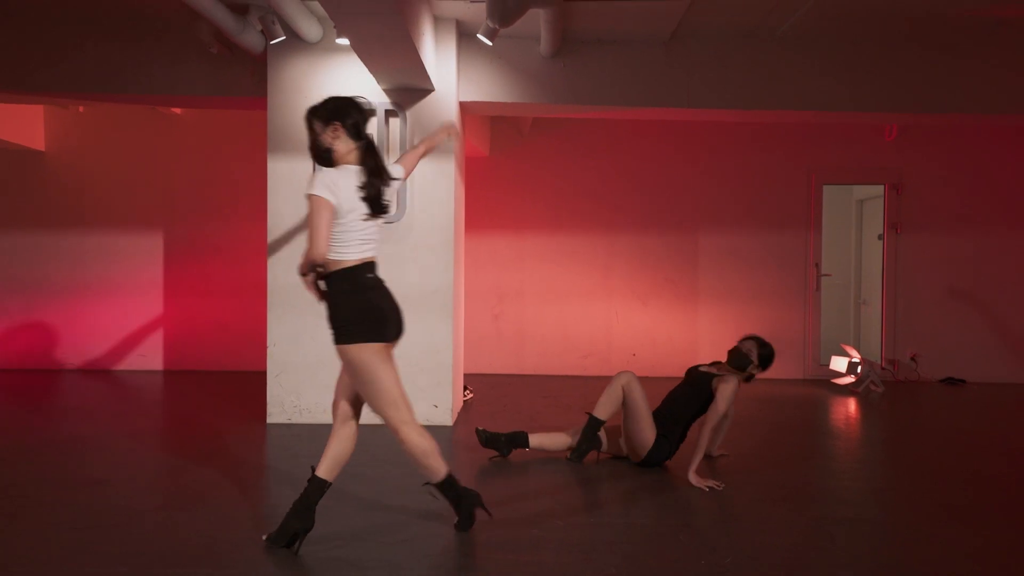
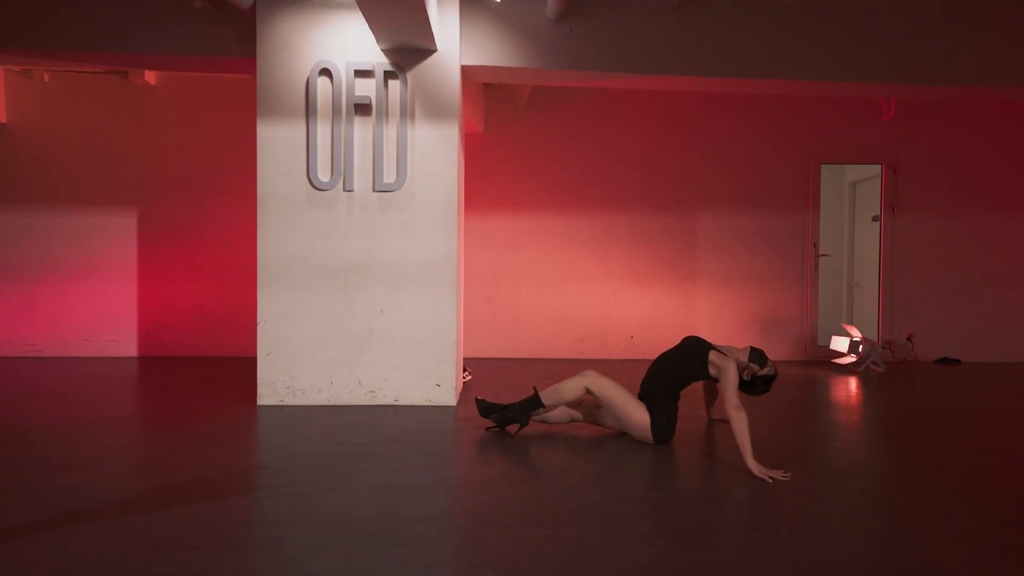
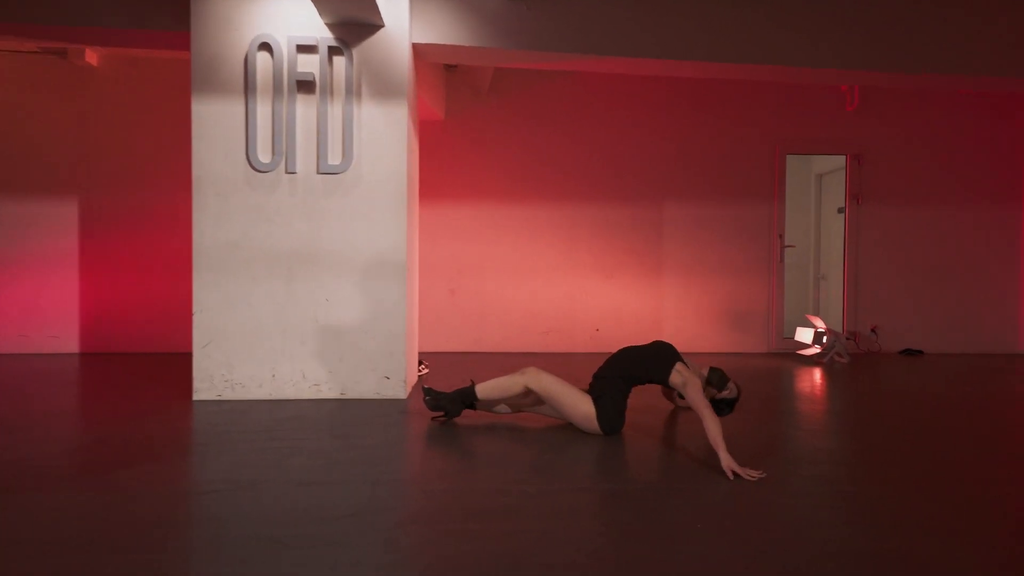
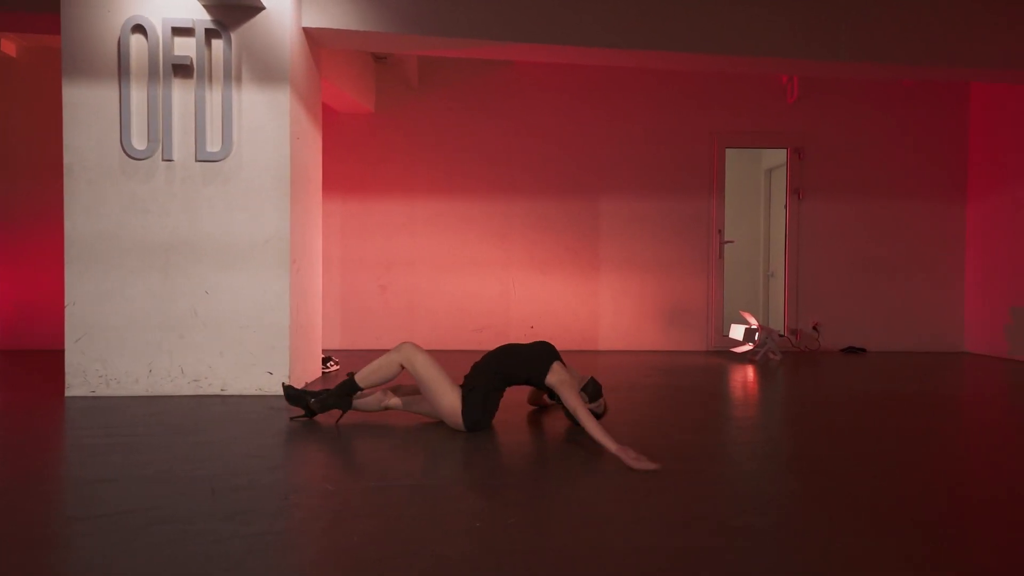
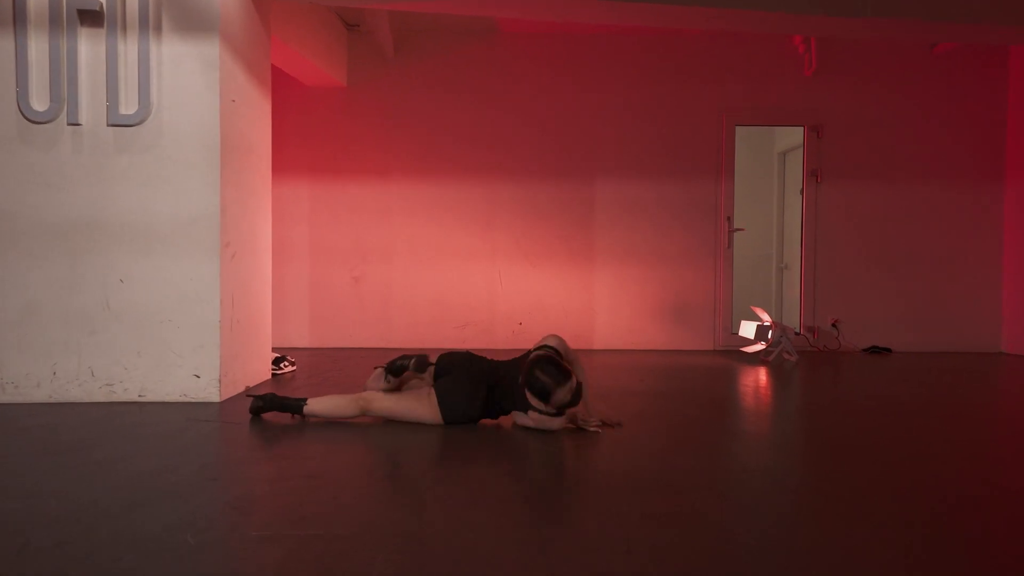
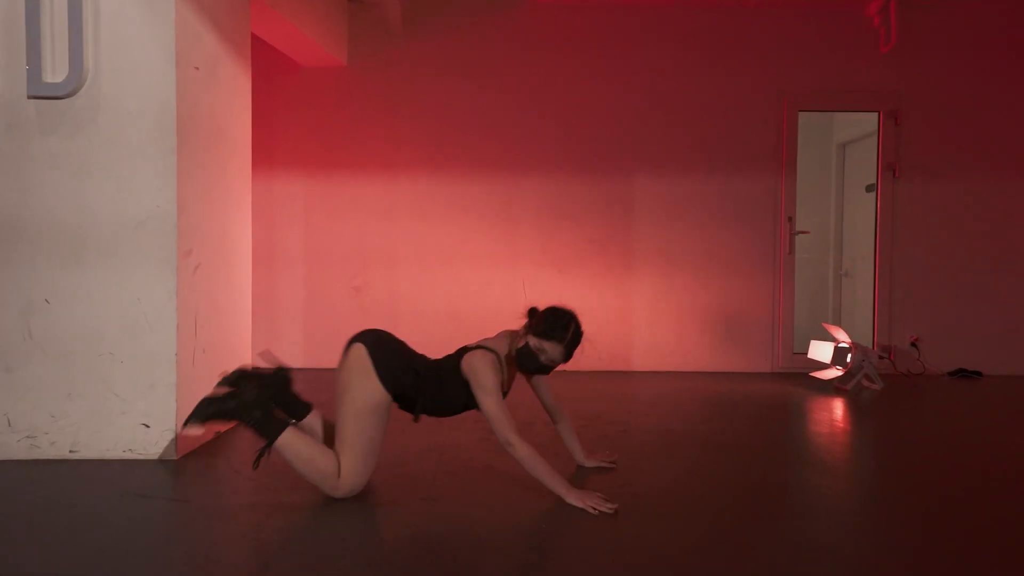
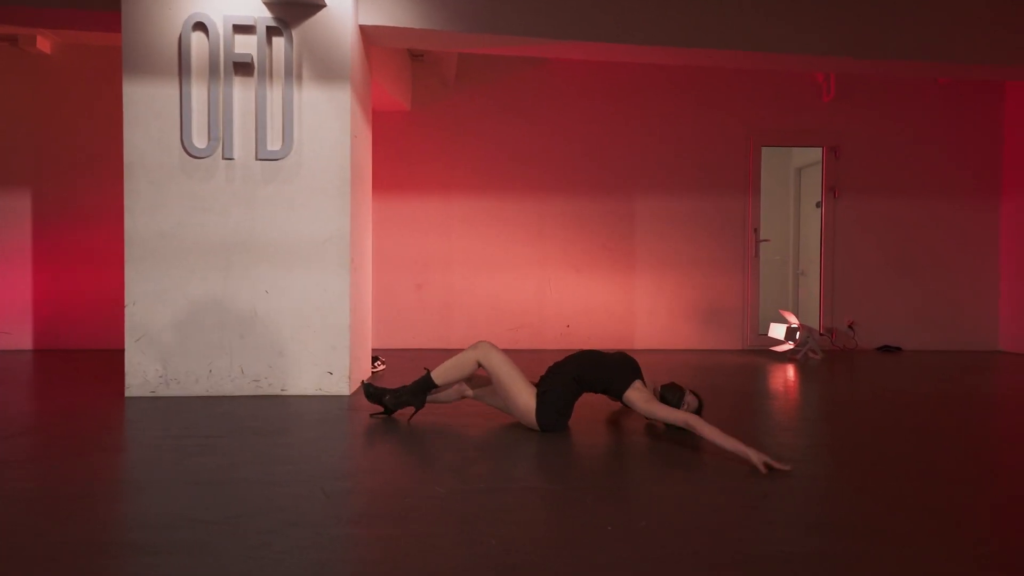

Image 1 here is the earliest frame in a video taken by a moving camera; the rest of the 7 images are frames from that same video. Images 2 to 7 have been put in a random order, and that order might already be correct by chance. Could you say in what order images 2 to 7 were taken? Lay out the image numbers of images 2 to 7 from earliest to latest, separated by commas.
2, 3, 7, 4, 5, 6
